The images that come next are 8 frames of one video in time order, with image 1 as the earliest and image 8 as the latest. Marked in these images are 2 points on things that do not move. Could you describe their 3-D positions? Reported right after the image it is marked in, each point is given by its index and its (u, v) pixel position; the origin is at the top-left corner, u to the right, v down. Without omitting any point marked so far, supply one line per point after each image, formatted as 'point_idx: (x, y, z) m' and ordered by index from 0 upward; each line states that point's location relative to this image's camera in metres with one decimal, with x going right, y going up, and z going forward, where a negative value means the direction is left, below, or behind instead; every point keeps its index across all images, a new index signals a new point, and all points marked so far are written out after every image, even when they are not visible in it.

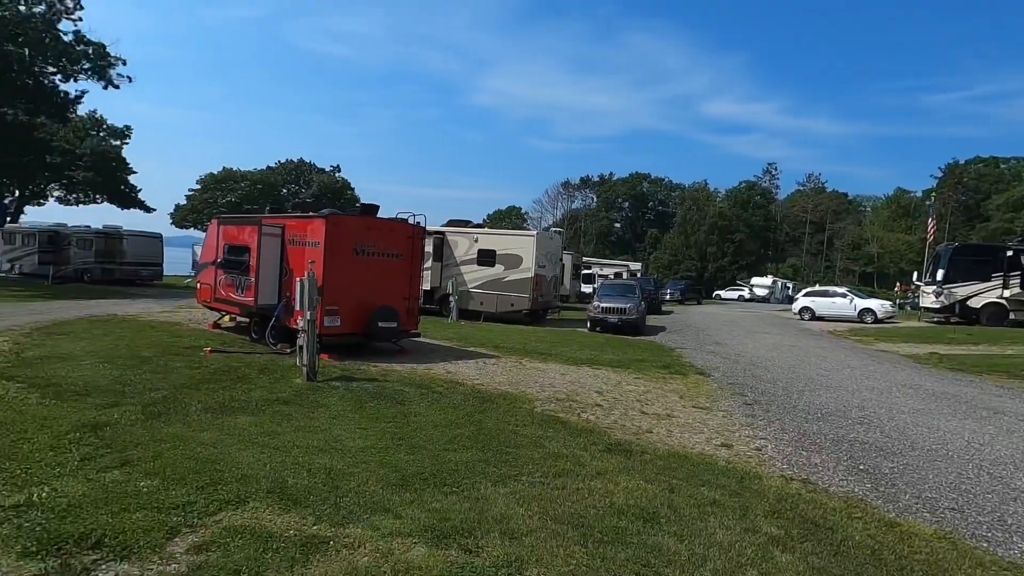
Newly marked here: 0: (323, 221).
0: (-4.0, +1.4, +11.4) m
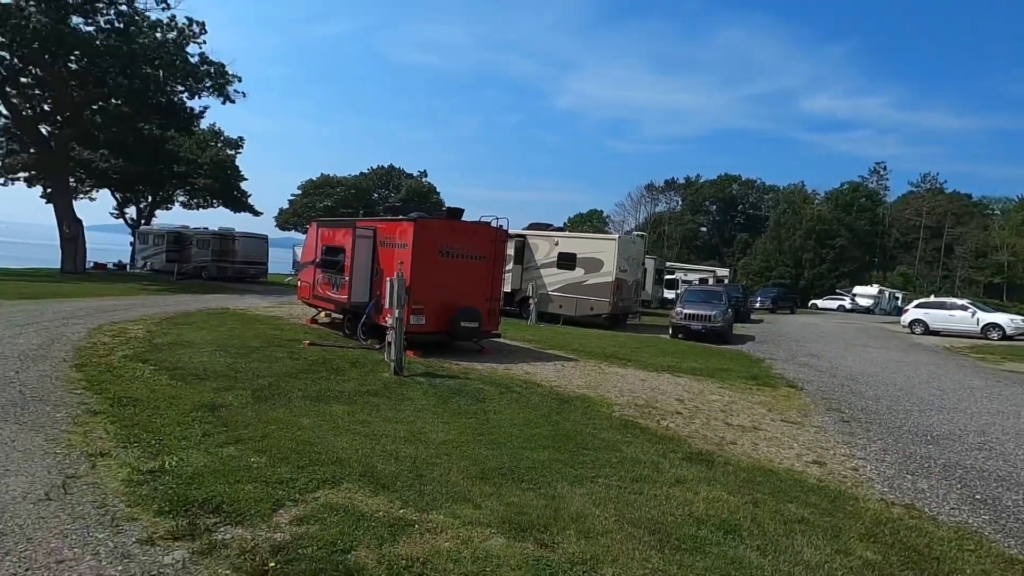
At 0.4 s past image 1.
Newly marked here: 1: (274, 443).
0: (-2.3, +1.5, +12.0) m
1: (-2.4, -1.6, +5.5) m
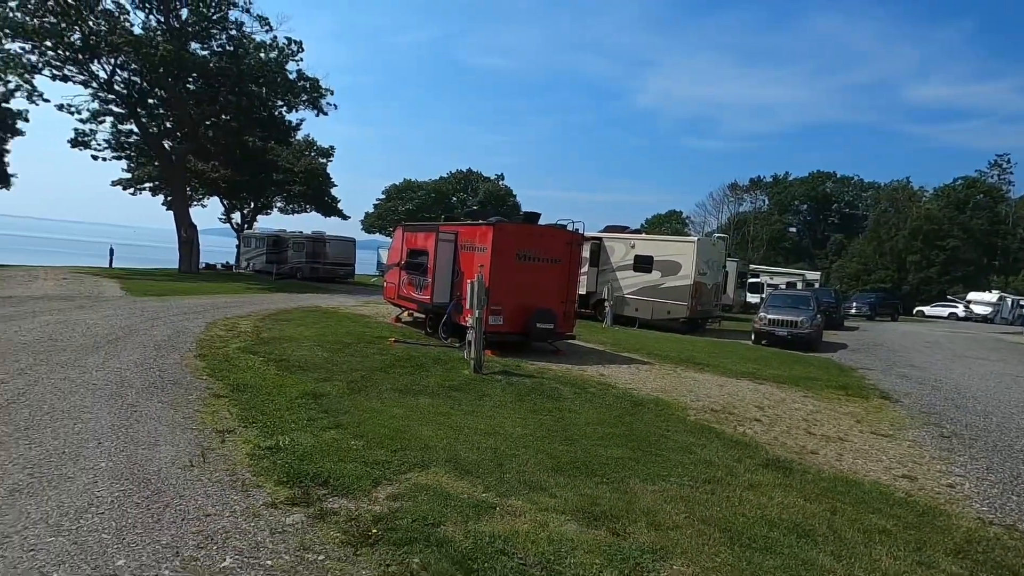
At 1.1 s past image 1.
0: (-0.5, +1.4, +12.5) m
1: (-1.6, -1.6, +6.0) m
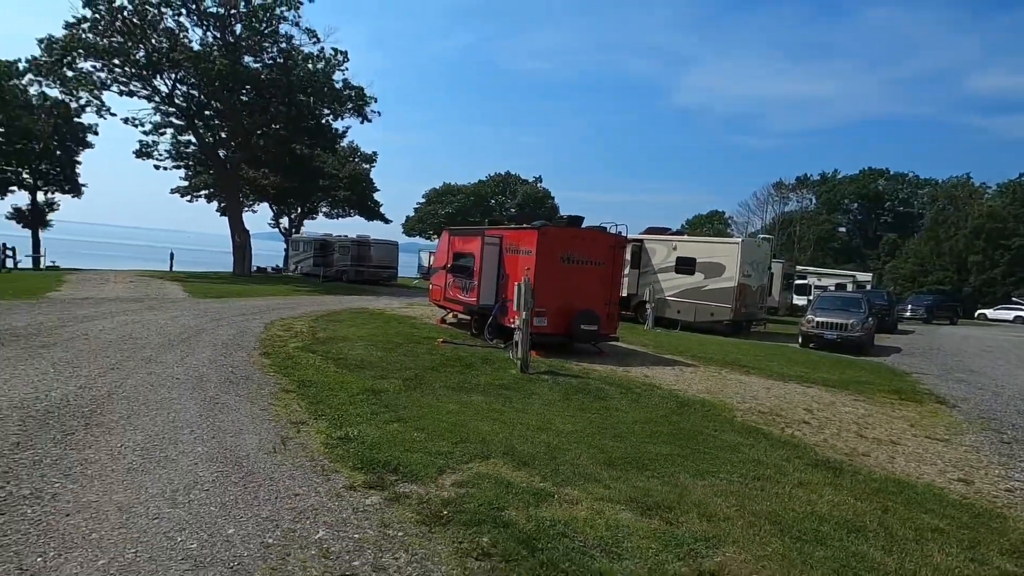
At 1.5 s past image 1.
0: (+0.6, +1.4, +12.8) m
1: (-1.0, -1.6, +6.4) m
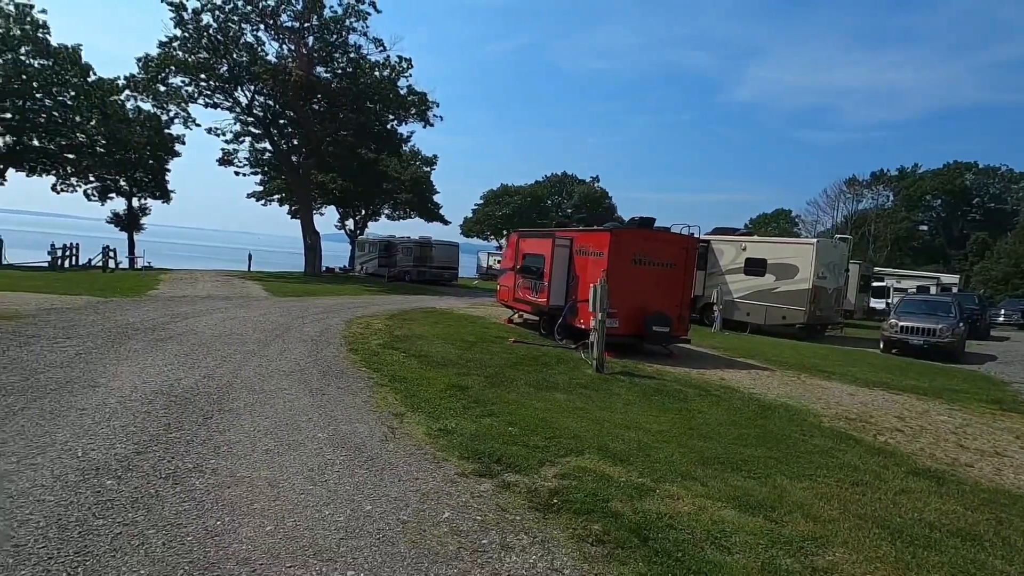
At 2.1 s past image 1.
0: (+2.3, +1.3, +12.9) m
1: (+0.1, -1.6, +6.7) m
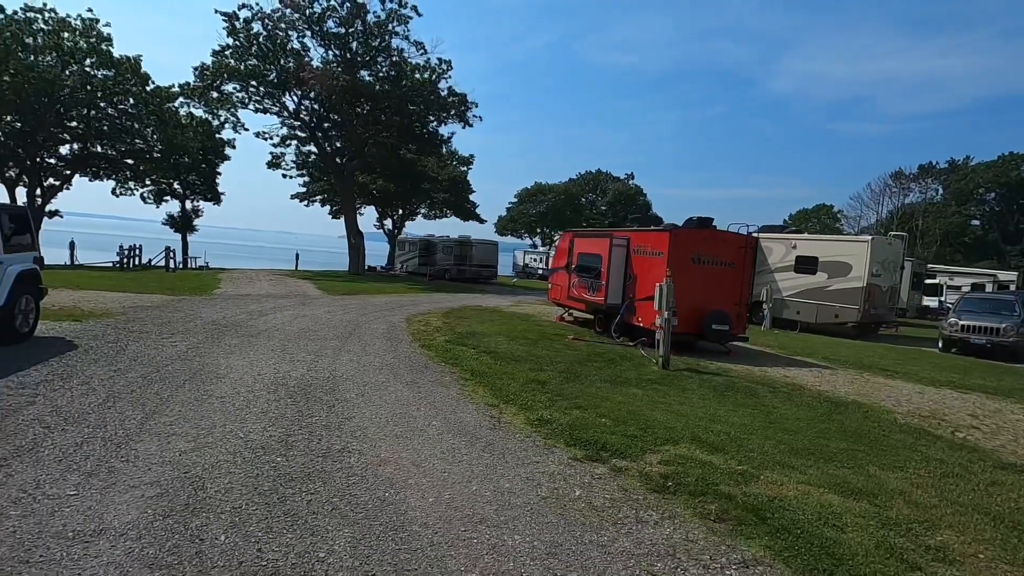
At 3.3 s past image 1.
0: (+3.8, +1.3, +13.2) m
1: (+1.3, -1.6, +7.2) m
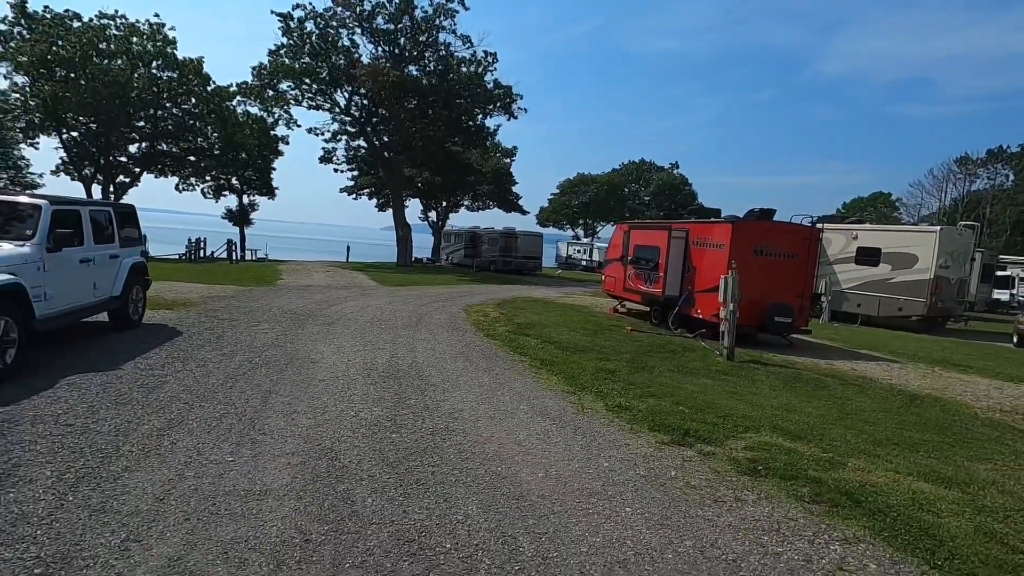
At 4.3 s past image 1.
0: (+5.3, +1.5, +13.2) m
1: (+2.3, -1.5, +7.4) m
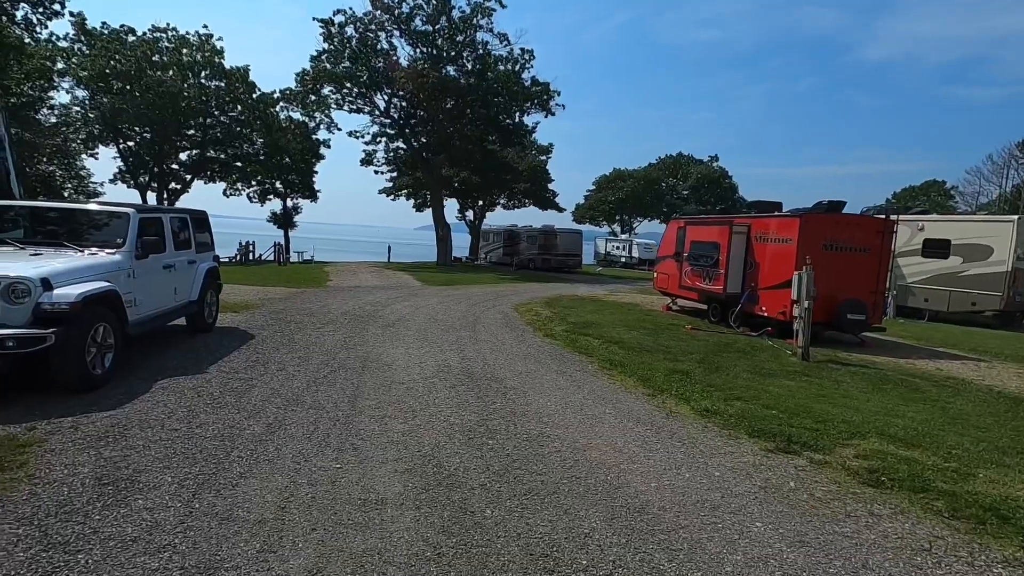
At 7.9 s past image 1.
0: (+6.7, +1.6, +12.7) m
1: (+3.4, -1.5, +7.1) m
